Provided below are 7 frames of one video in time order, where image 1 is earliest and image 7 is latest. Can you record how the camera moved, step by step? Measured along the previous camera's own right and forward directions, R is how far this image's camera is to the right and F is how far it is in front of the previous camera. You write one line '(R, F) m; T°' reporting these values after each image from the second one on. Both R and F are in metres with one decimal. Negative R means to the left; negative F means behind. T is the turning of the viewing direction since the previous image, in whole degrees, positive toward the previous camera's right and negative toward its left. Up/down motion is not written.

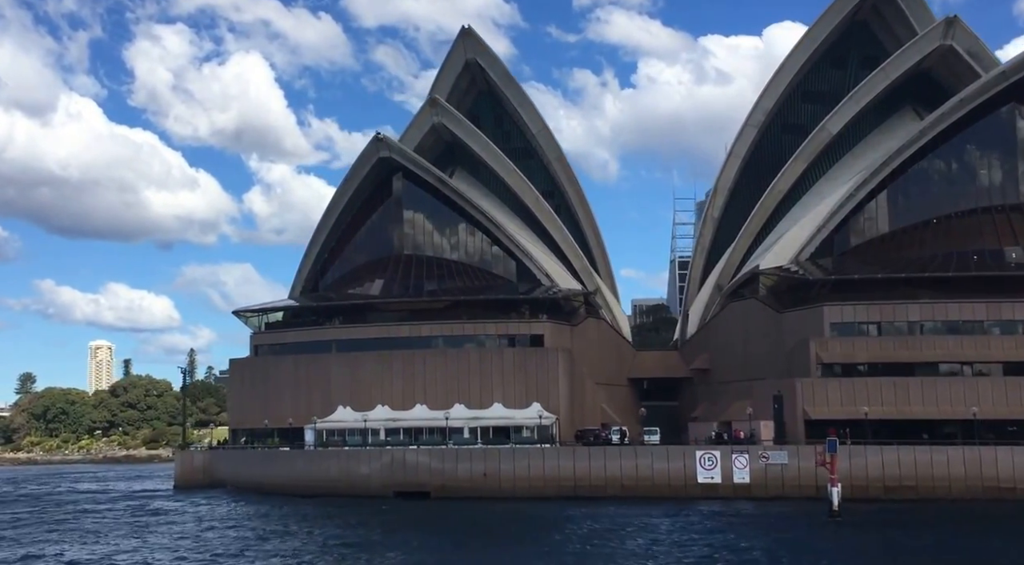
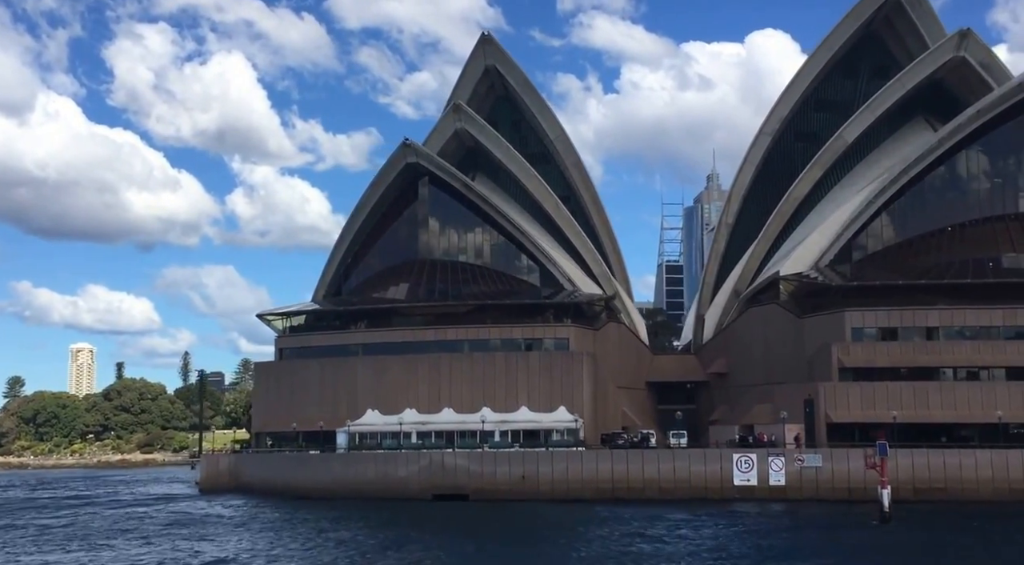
(-1.9, -0.3) m; +1°
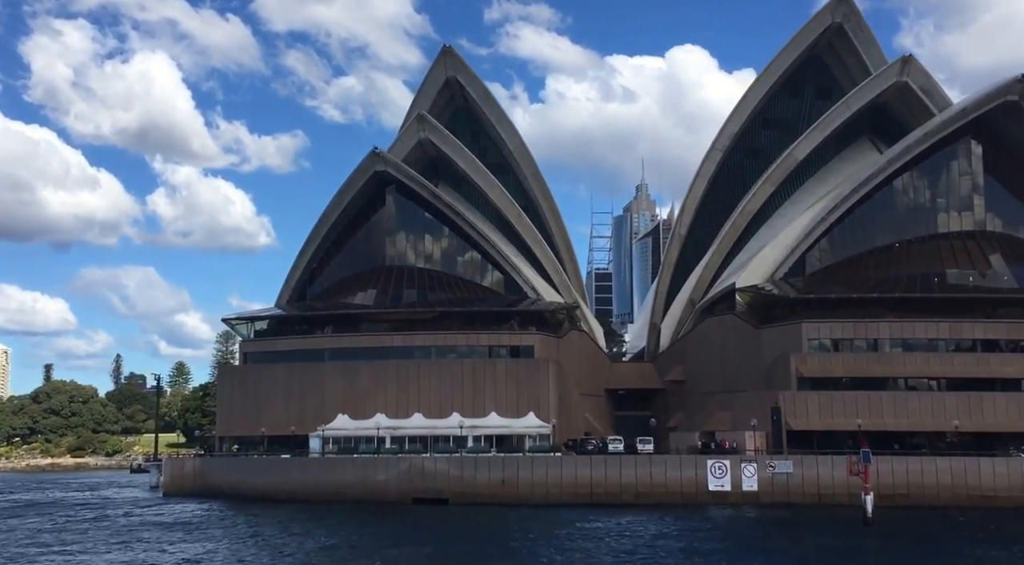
(-1.9, -0.5) m; +5°
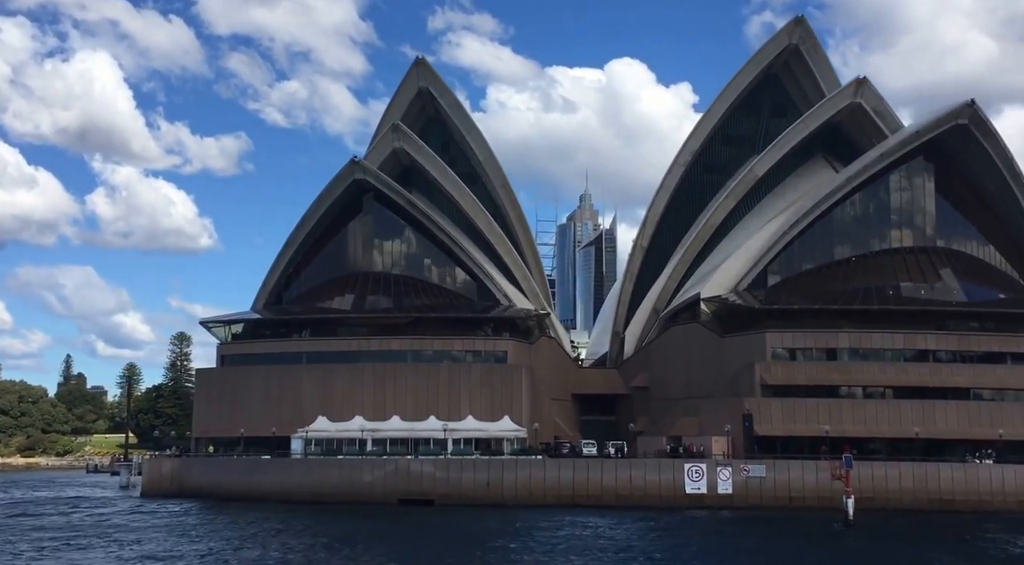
(-1.5, -0.9) m; +4°
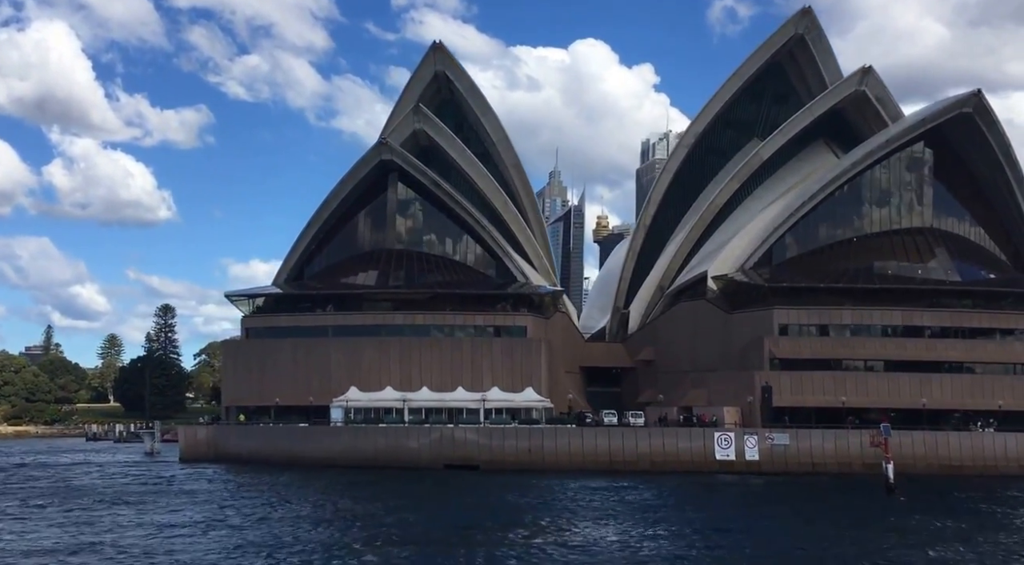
(-2.8, -1.3) m; +3°
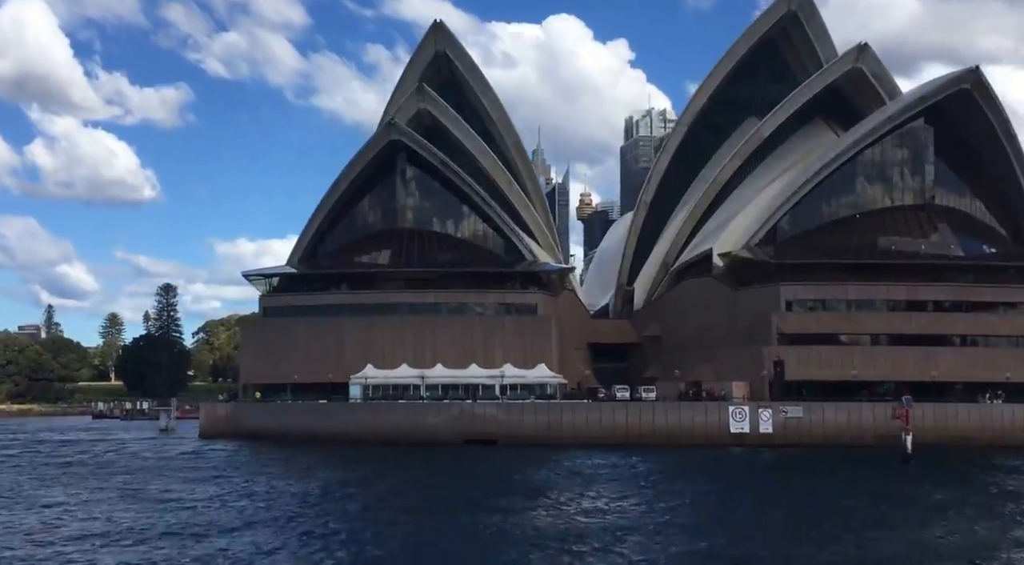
(-1.3, -0.4) m; +1°
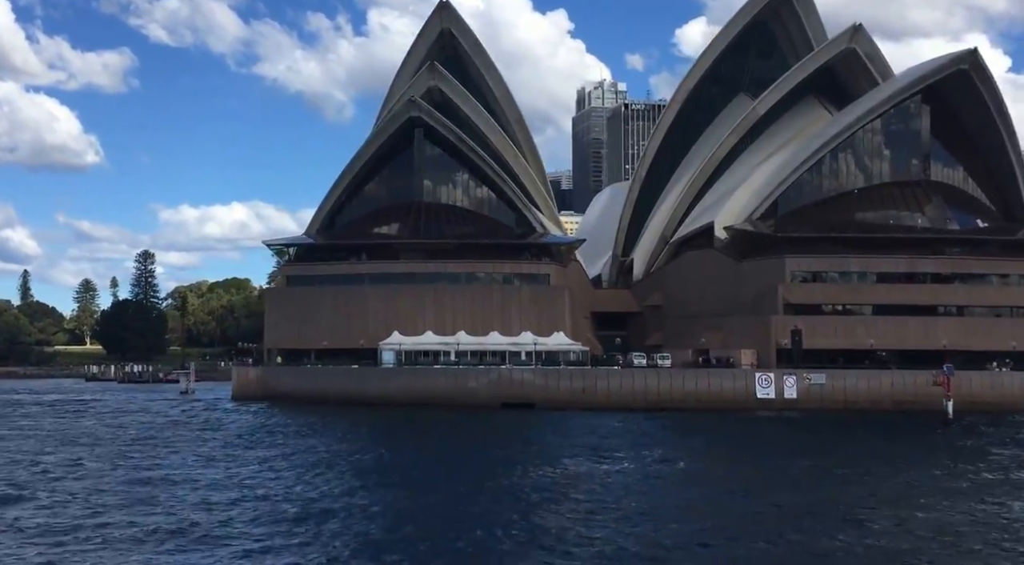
(-3.4, -0.7) m; +4°
